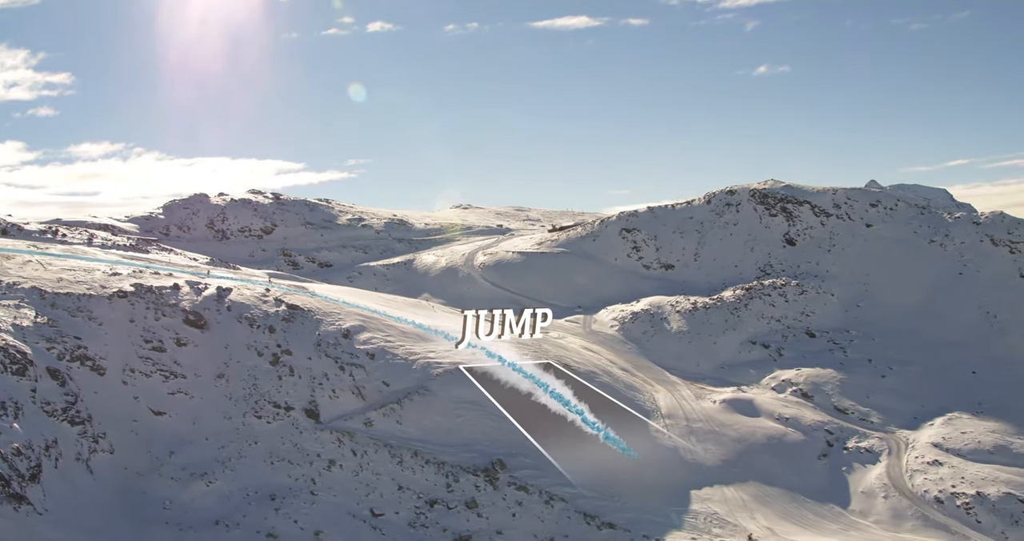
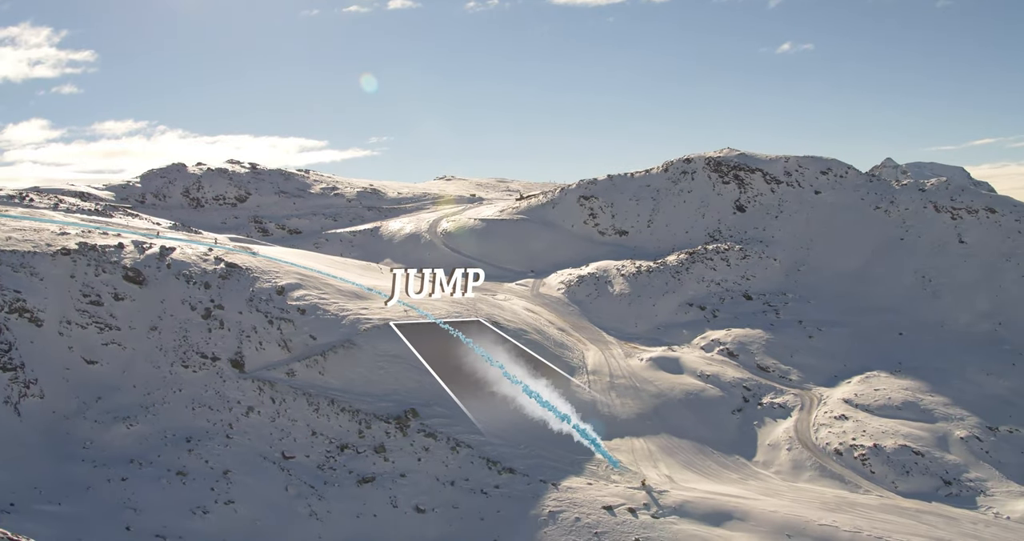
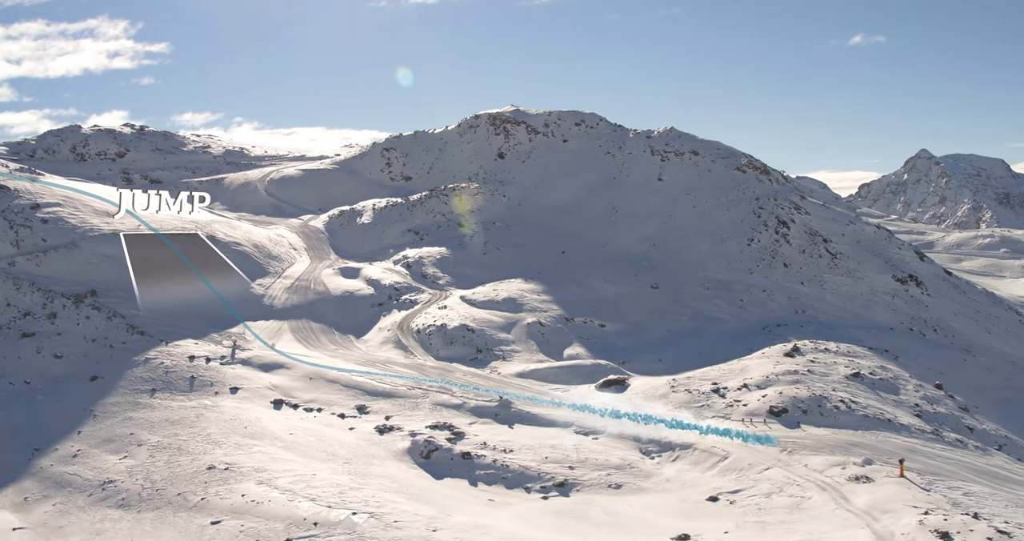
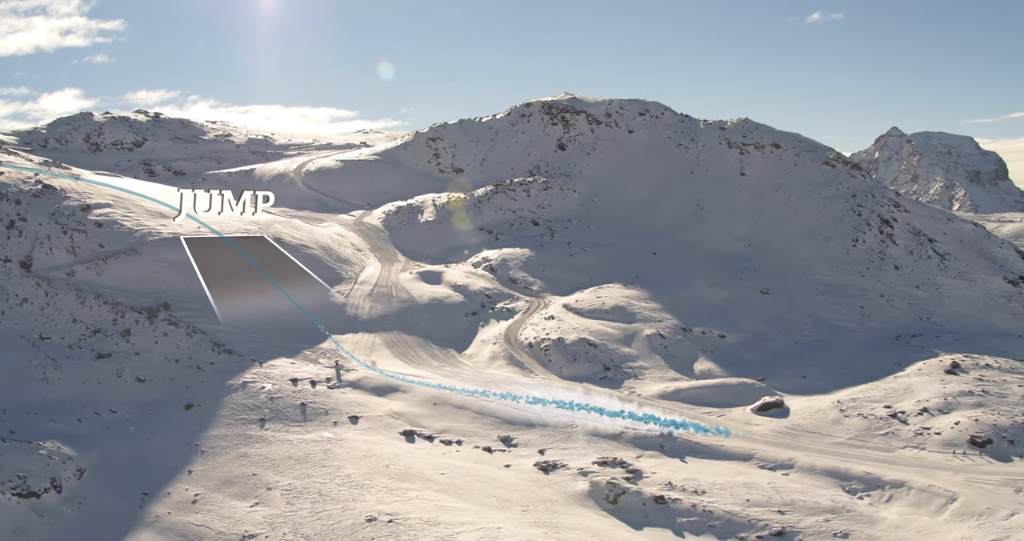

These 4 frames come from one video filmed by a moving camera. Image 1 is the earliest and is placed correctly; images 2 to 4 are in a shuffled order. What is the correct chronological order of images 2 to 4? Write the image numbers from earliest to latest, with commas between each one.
2, 4, 3
